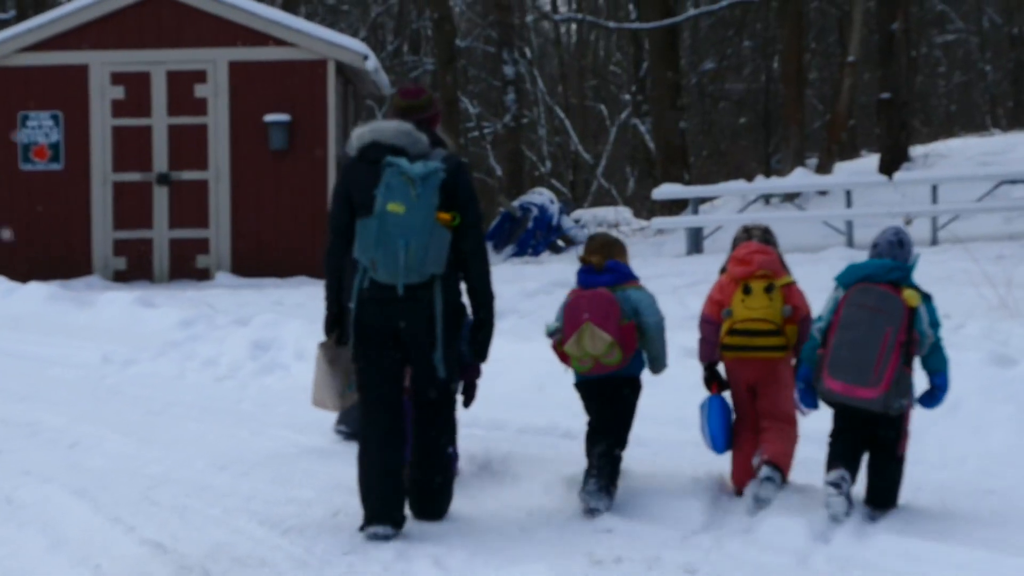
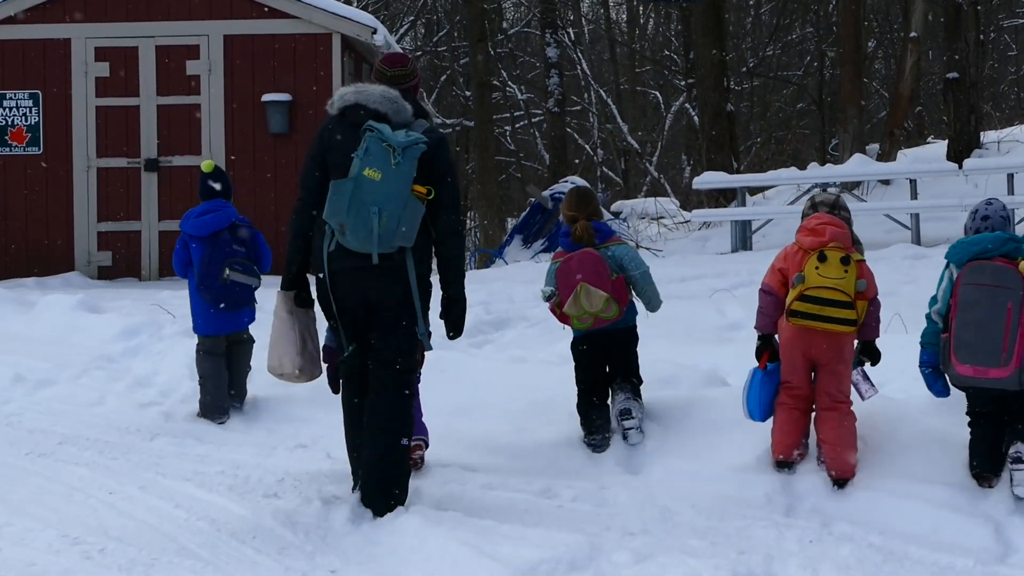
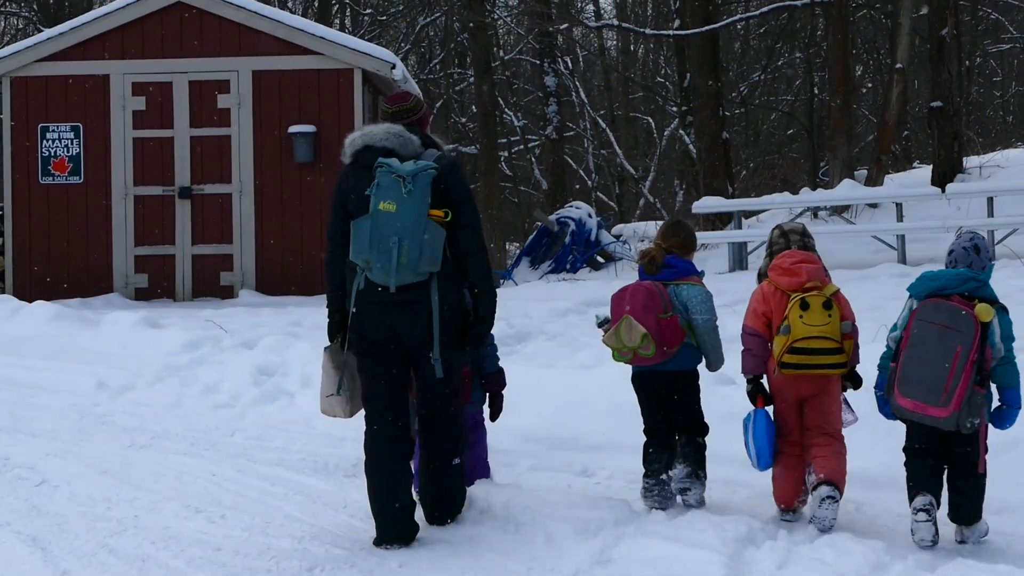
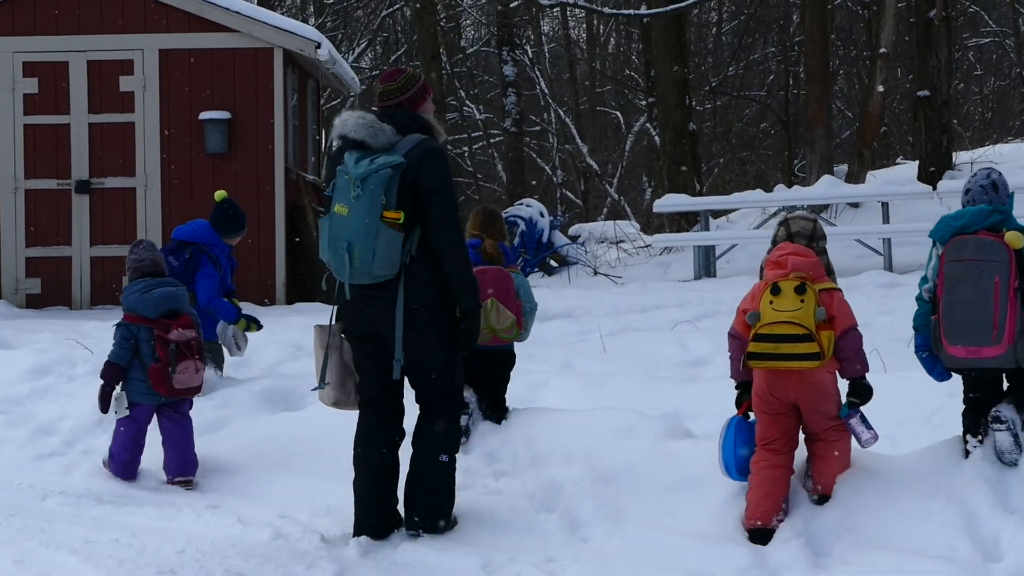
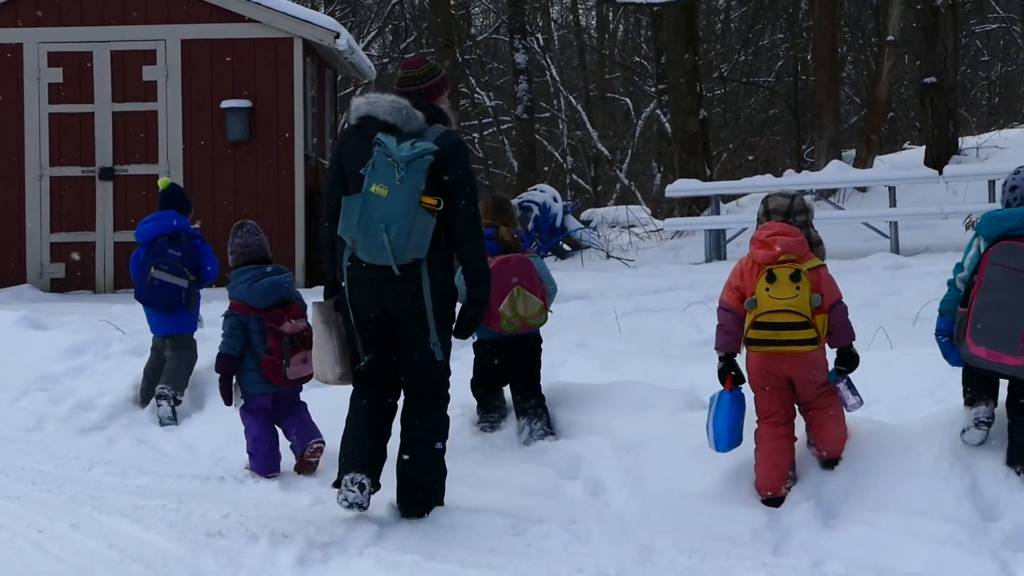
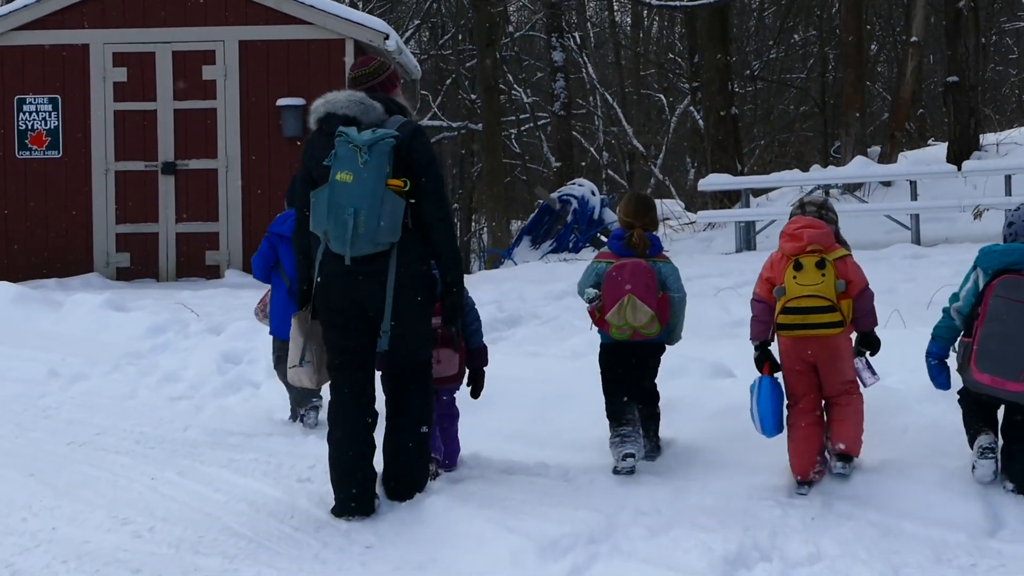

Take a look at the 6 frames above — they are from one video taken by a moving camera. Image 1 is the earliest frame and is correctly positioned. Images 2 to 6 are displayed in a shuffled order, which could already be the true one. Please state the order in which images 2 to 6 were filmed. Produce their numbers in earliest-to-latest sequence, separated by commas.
3, 6, 2, 5, 4
